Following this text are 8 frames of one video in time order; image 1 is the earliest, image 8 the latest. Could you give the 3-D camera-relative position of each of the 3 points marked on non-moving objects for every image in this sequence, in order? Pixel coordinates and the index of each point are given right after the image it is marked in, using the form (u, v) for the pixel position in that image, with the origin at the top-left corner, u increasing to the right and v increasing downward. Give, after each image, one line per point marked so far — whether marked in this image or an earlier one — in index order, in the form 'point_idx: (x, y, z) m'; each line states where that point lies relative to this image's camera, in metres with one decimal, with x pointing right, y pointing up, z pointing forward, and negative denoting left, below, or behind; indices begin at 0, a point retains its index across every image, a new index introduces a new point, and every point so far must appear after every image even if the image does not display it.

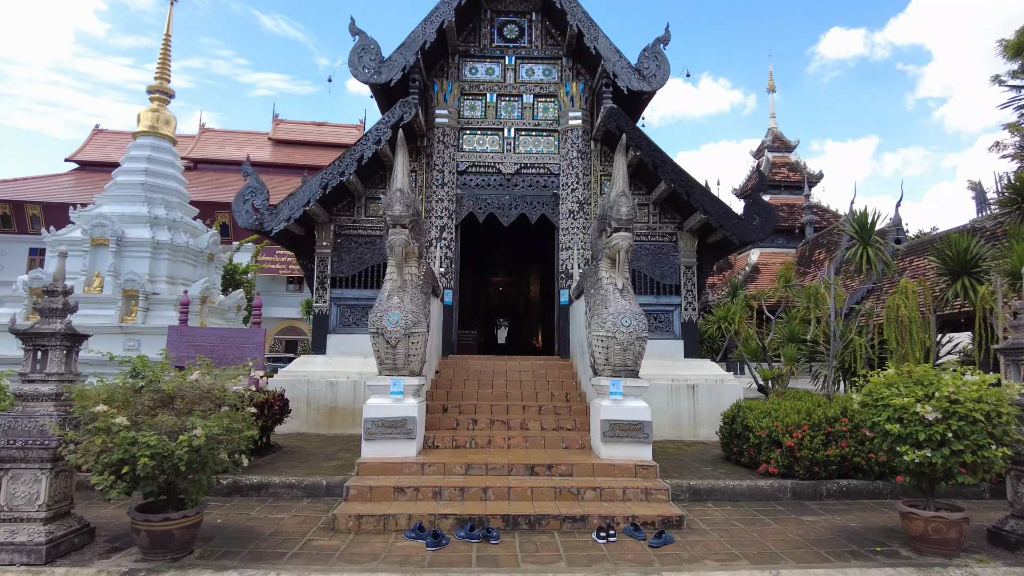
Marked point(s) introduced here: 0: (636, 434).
0: (+1.0, -1.2, +5.2) m
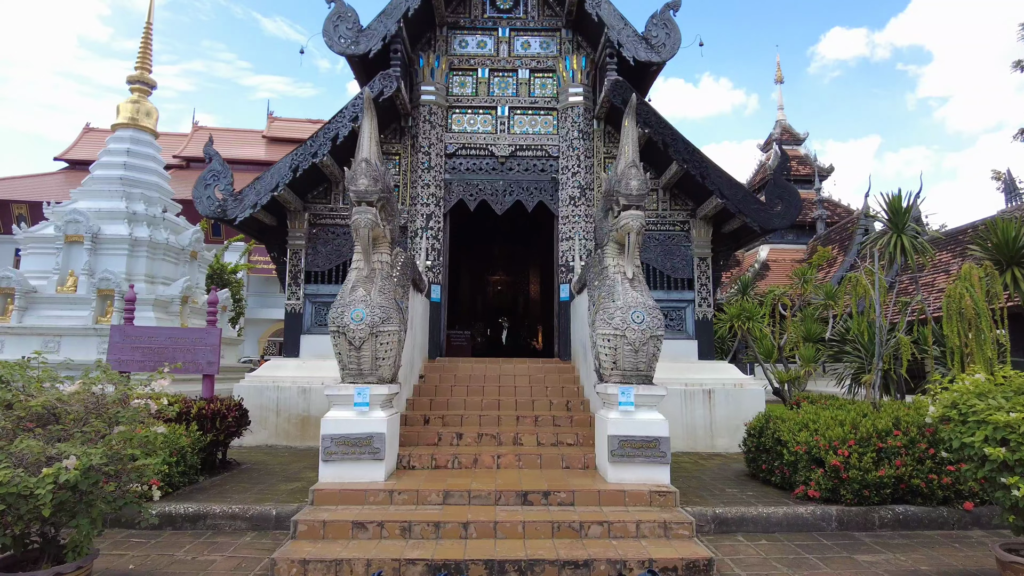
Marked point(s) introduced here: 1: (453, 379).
0: (+0.9, -1.1, +4.3) m
1: (-0.6, -1.0, +6.9) m
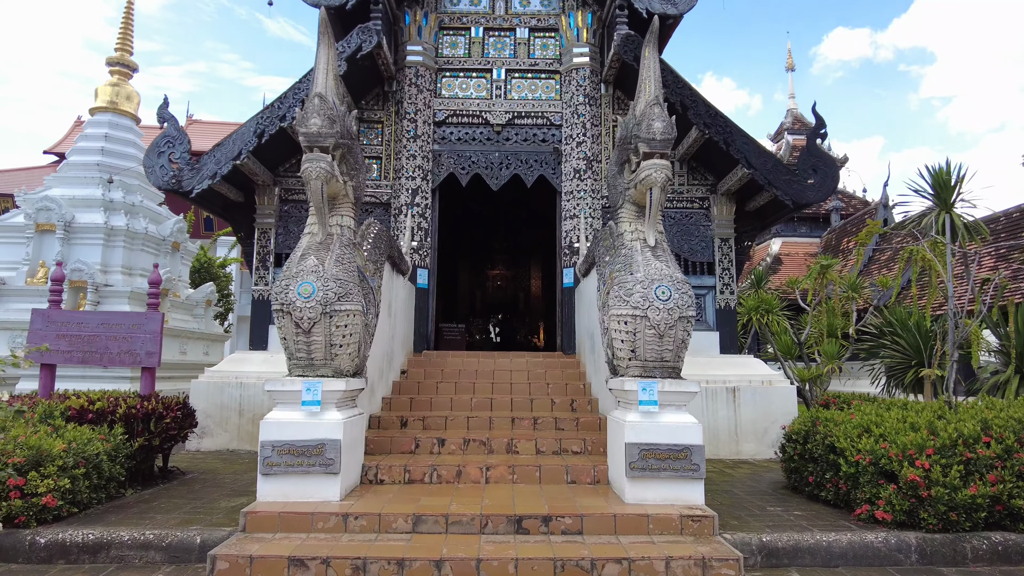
0: (+0.9, -1.0, +3.4) m
1: (-0.7, -0.8, +6.0) m
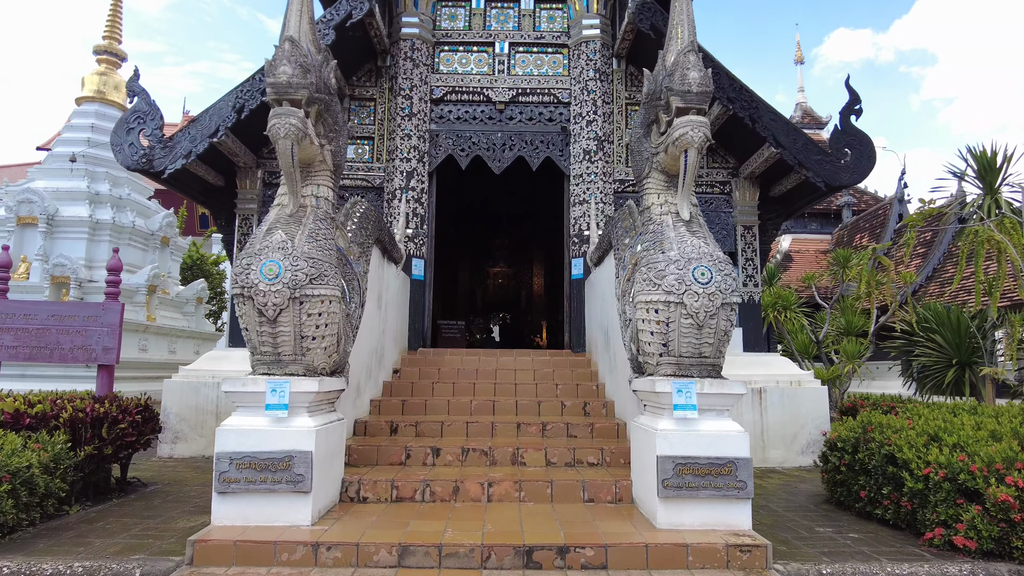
0: (+0.9, -0.9, +2.8) m
1: (-0.6, -0.7, +5.4) m
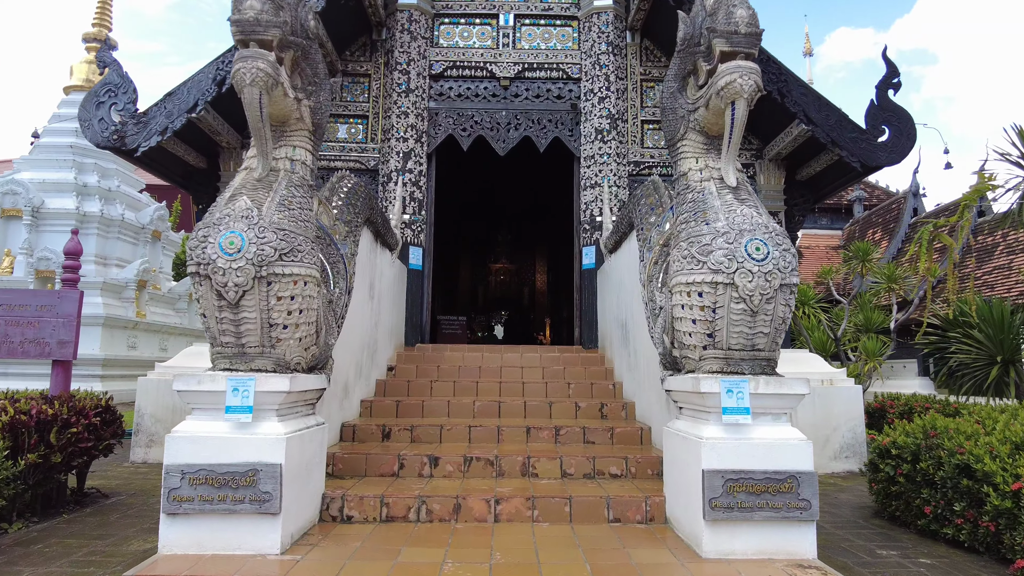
0: (+1.0, -0.8, +2.3) m
1: (-0.6, -0.6, +4.9) m
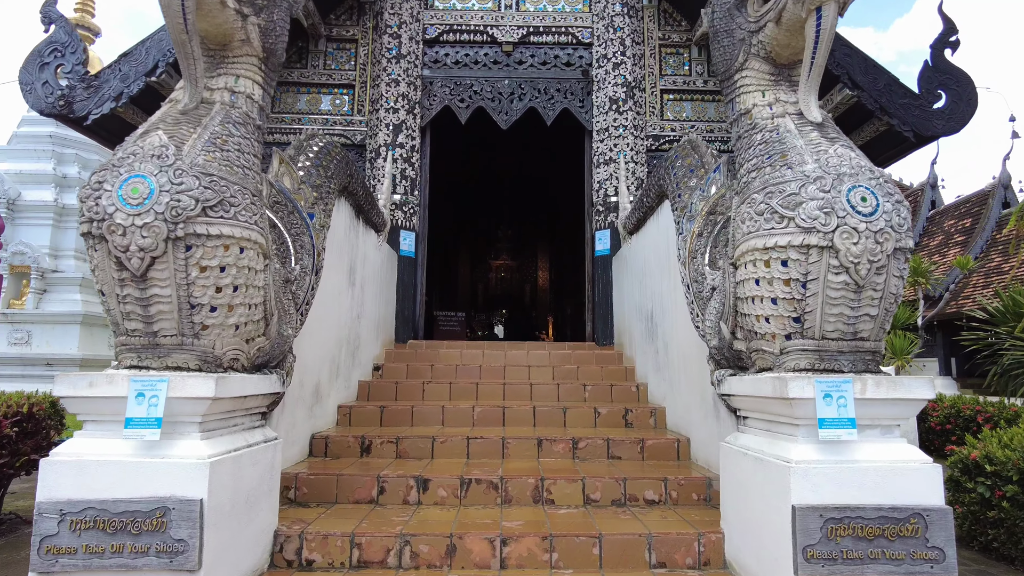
0: (+1.0, -0.7, +1.6) m
1: (-0.6, -0.5, +4.2) m
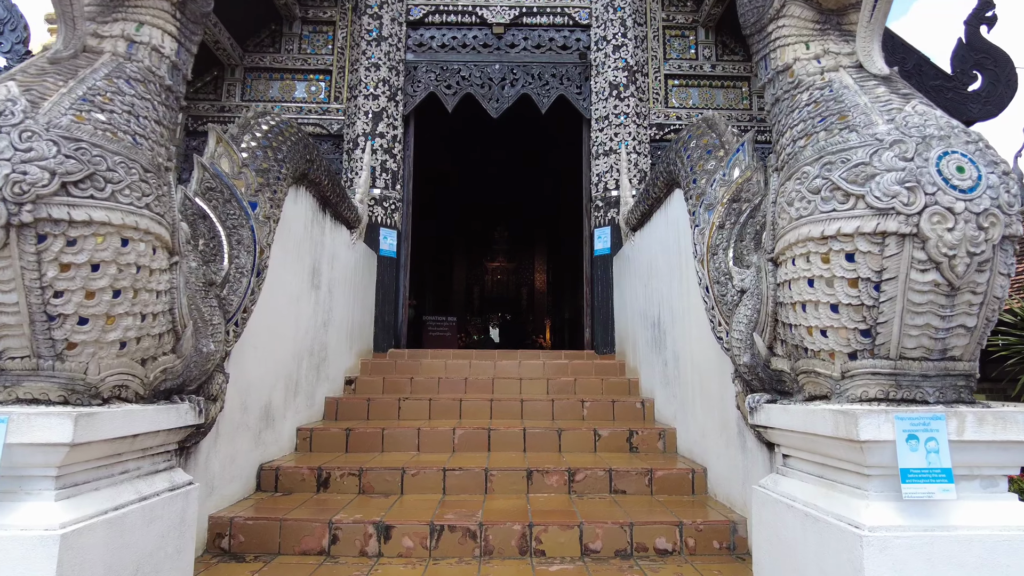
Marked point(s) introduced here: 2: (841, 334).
0: (+1.0, -0.7, +1.2) m
1: (-0.6, -0.6, +3.7) m
2: (+0.7, -0.1, +1.4) m
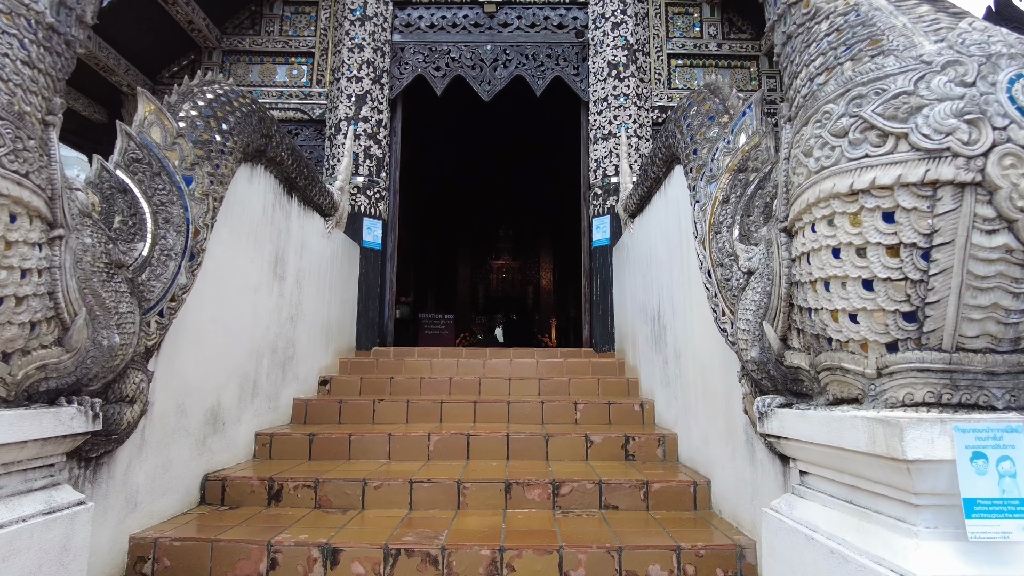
0: (+0.8, -0.7, +0.9) m
1: (-0.7, -0.5, +3.4) m
2: (+0.6, 0.0, +1.0) m
